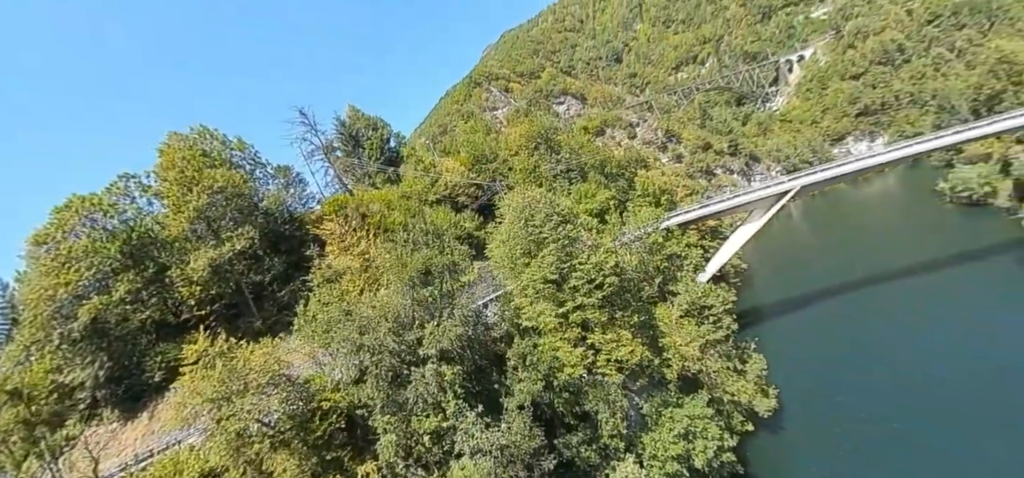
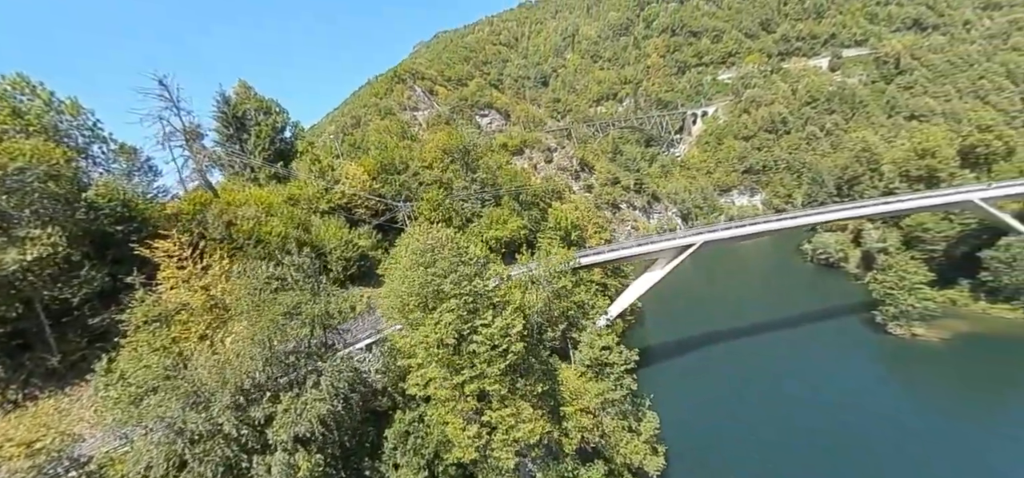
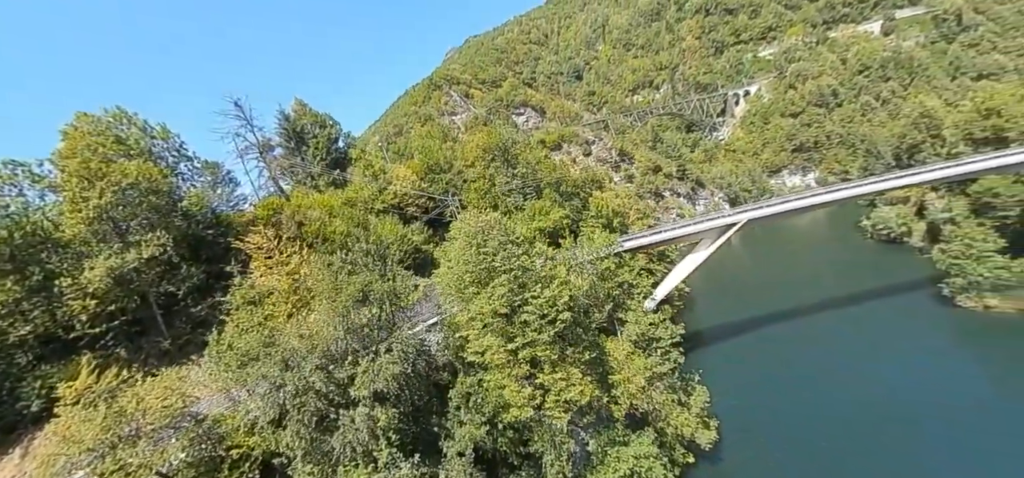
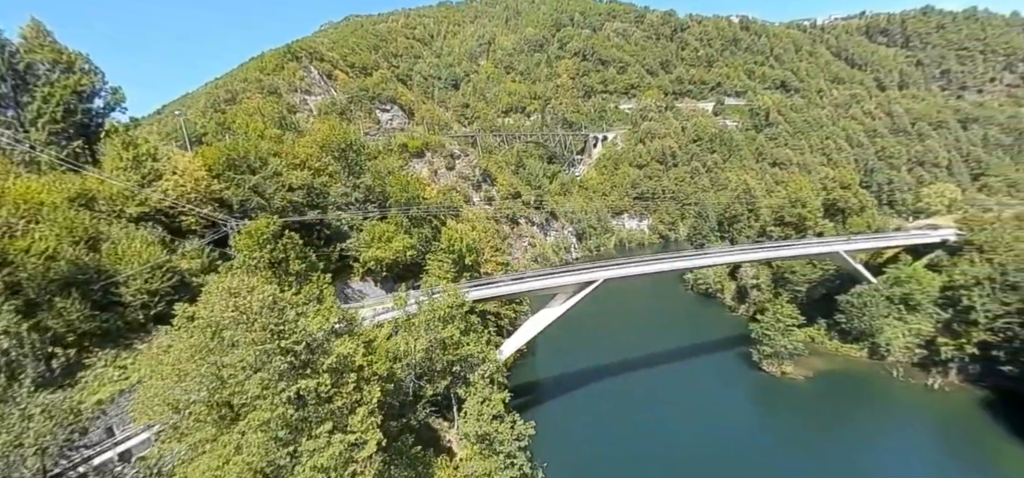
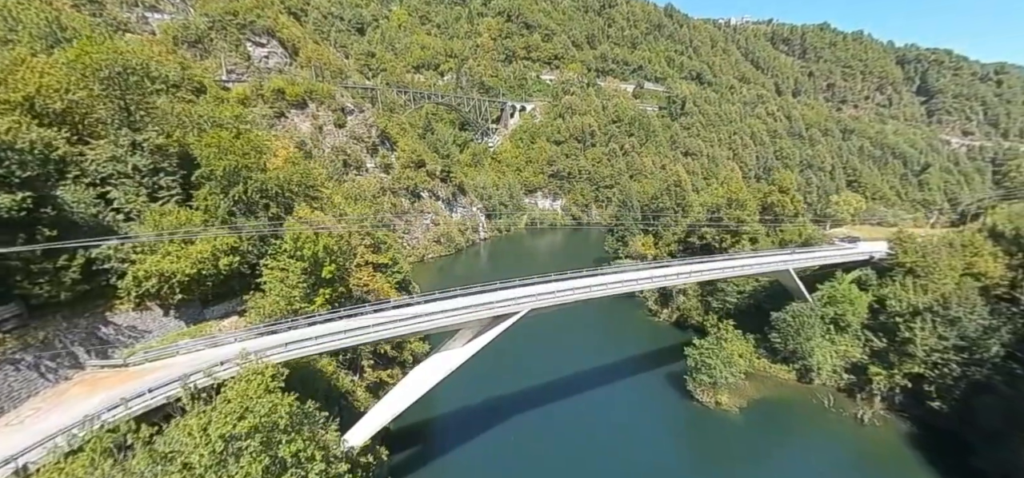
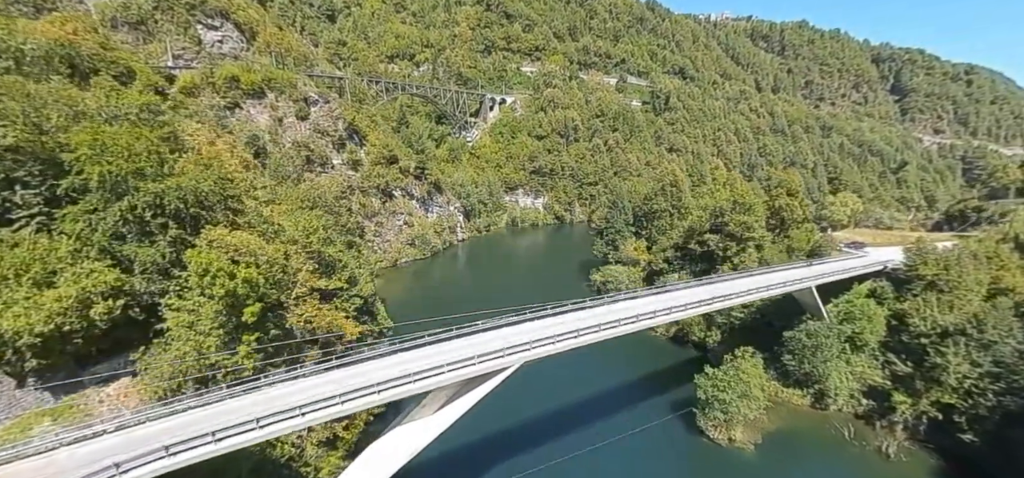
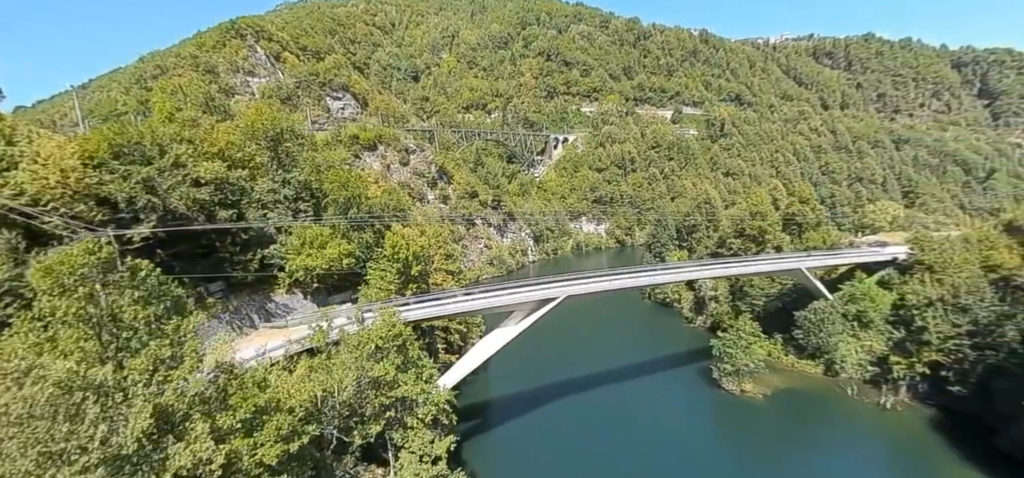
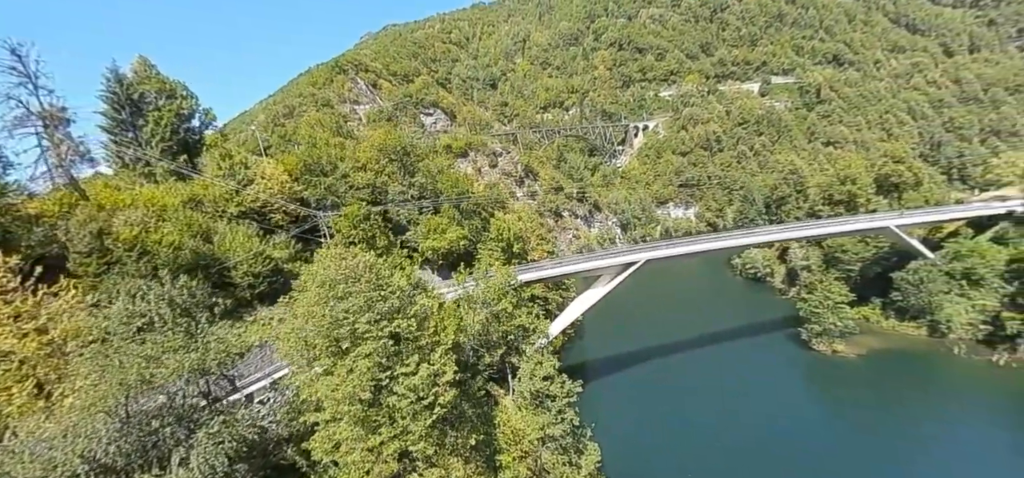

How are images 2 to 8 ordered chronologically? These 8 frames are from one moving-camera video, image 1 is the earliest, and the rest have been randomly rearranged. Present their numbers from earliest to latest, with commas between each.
3, 2, 8, 4, 7, 5, 6
